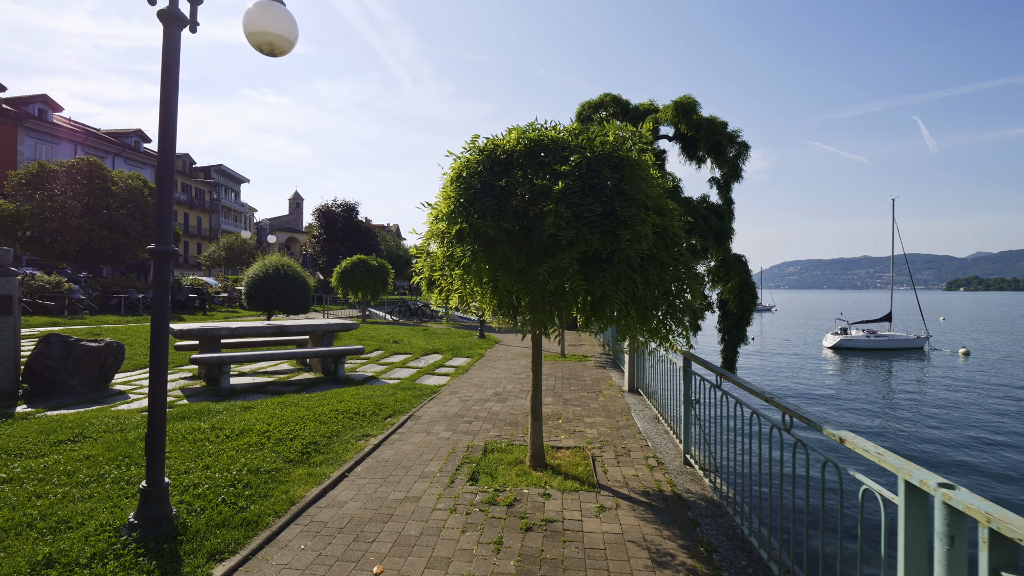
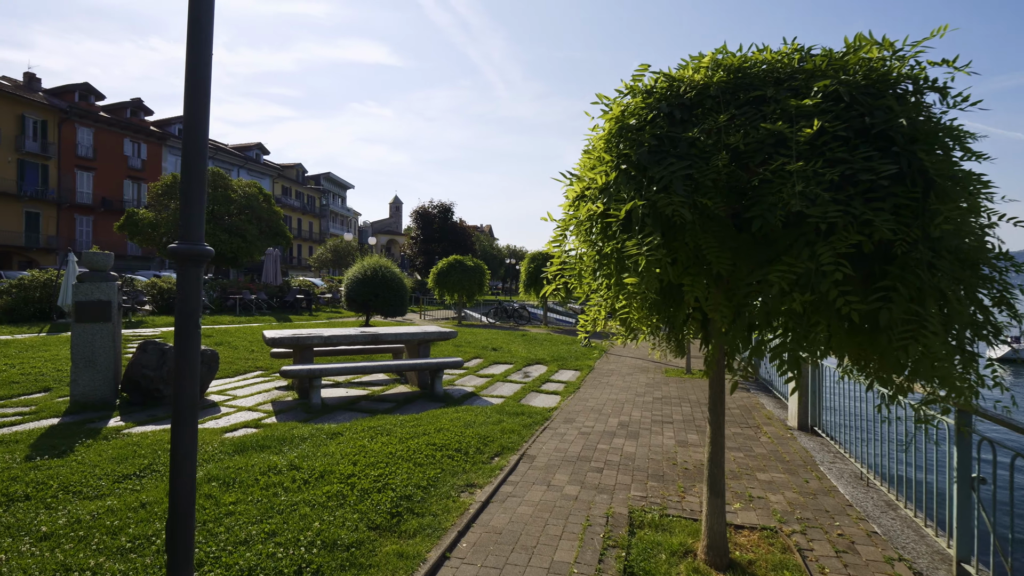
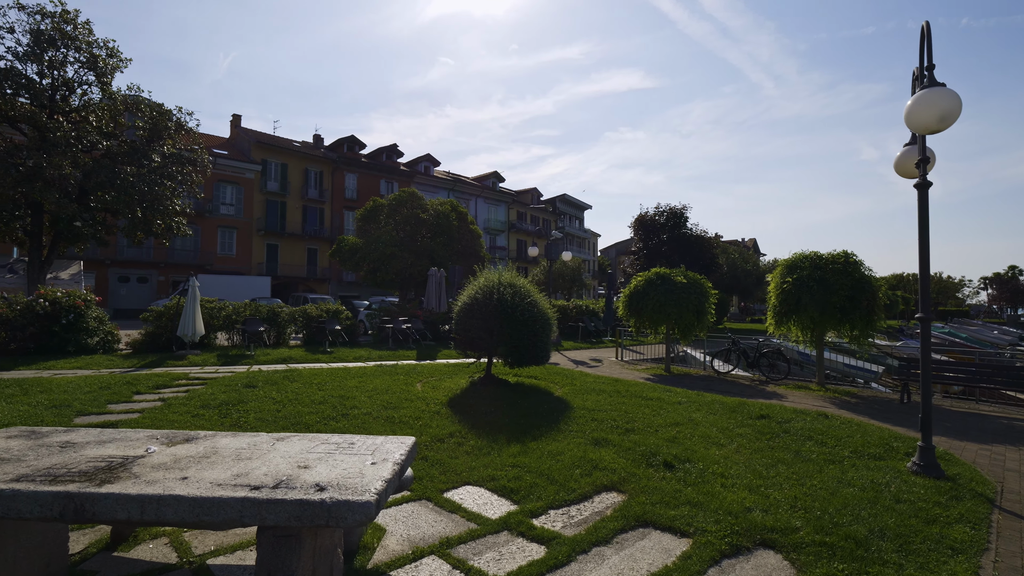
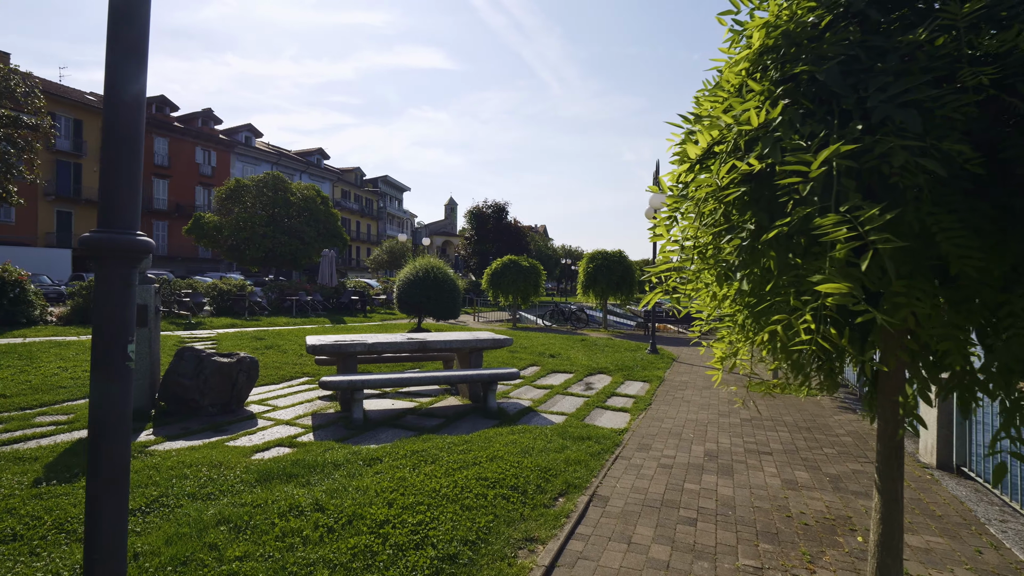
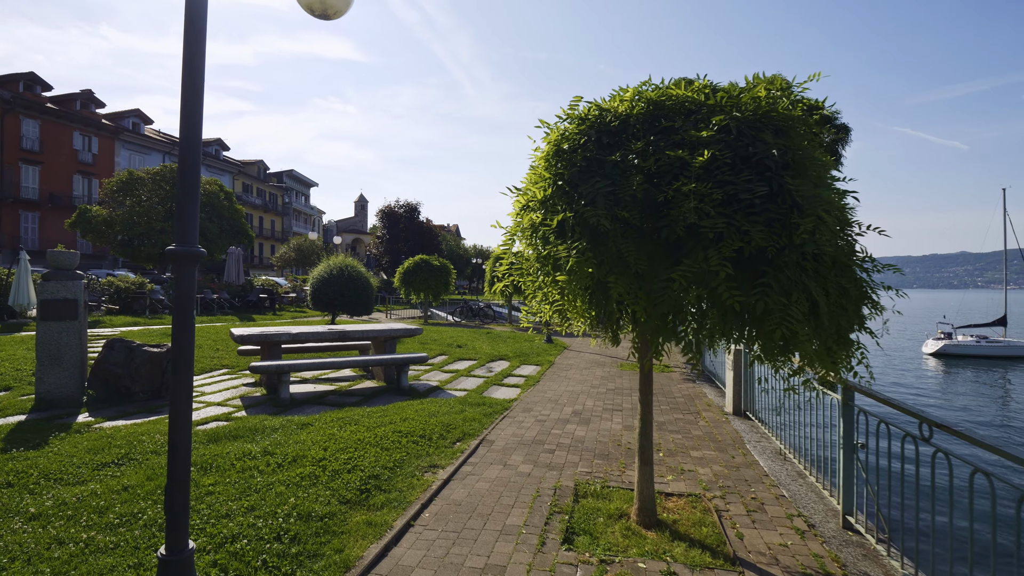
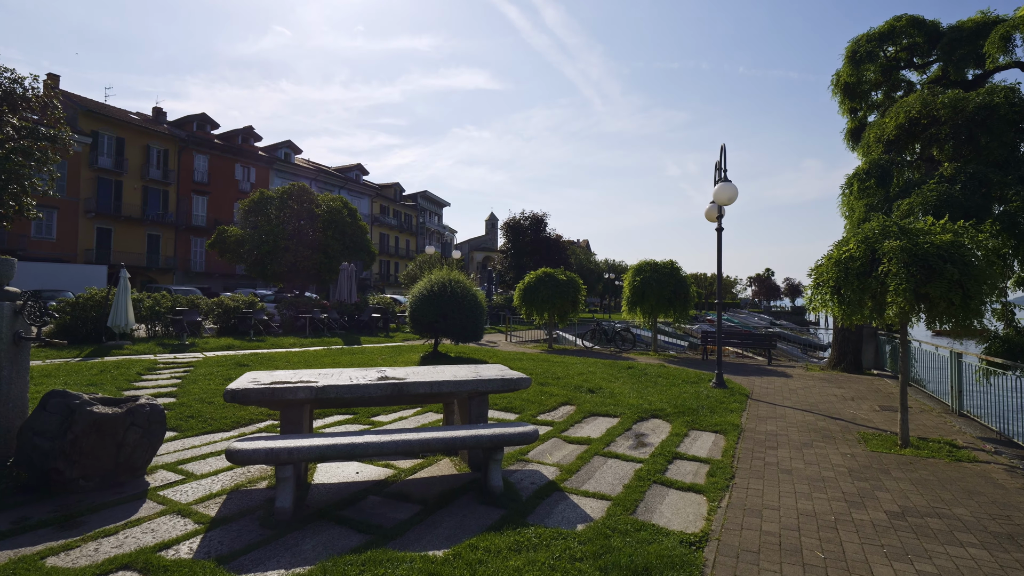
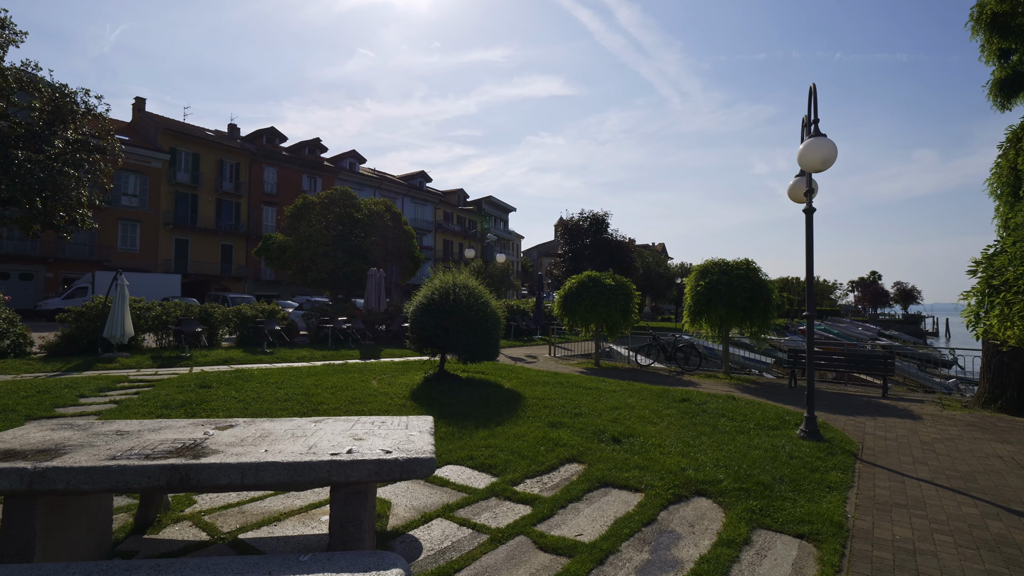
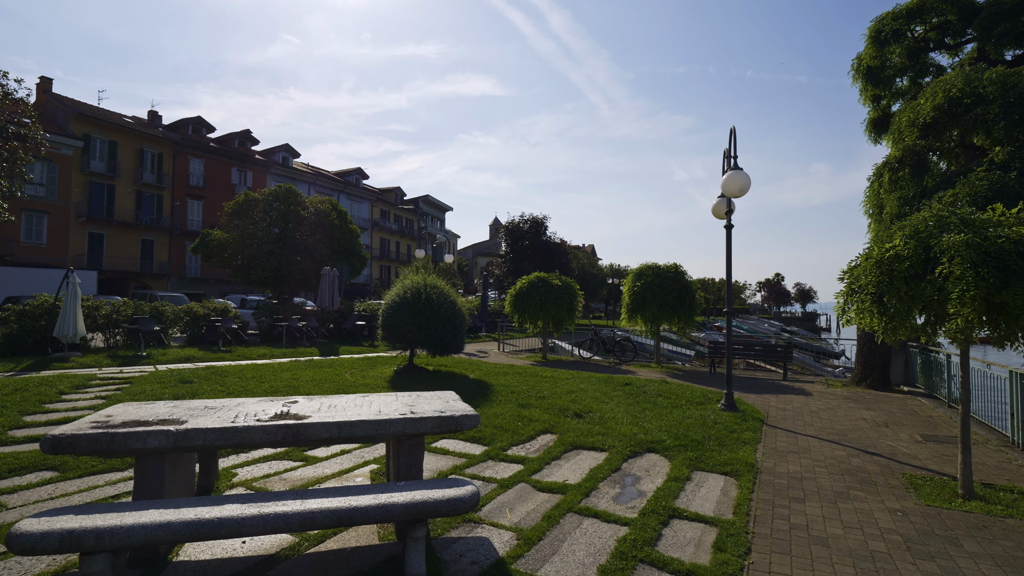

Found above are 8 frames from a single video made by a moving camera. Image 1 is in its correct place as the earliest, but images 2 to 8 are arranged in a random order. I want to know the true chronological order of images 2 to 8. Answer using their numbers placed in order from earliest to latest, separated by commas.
5, 2, 4, 6, 8, 7, 3
